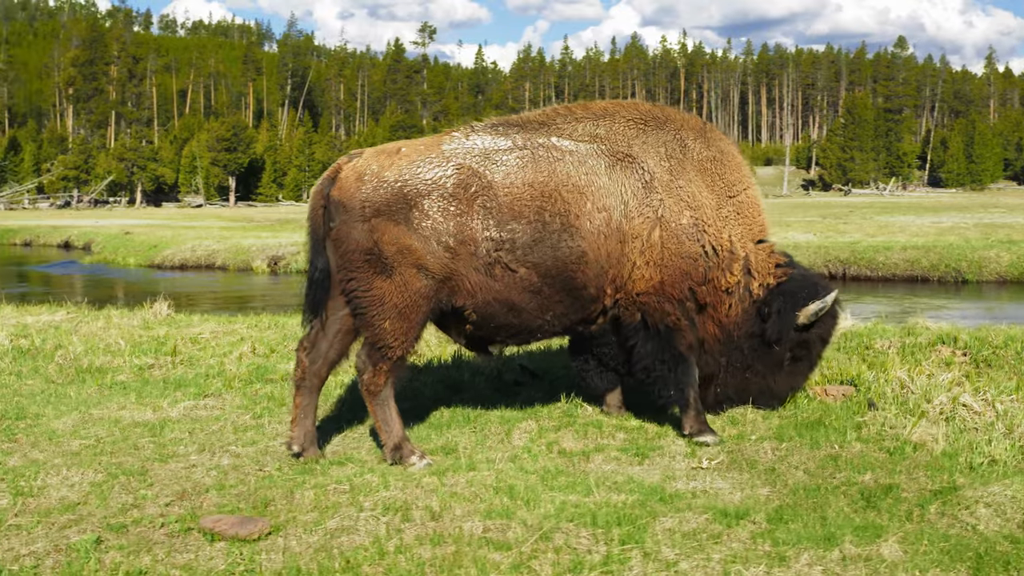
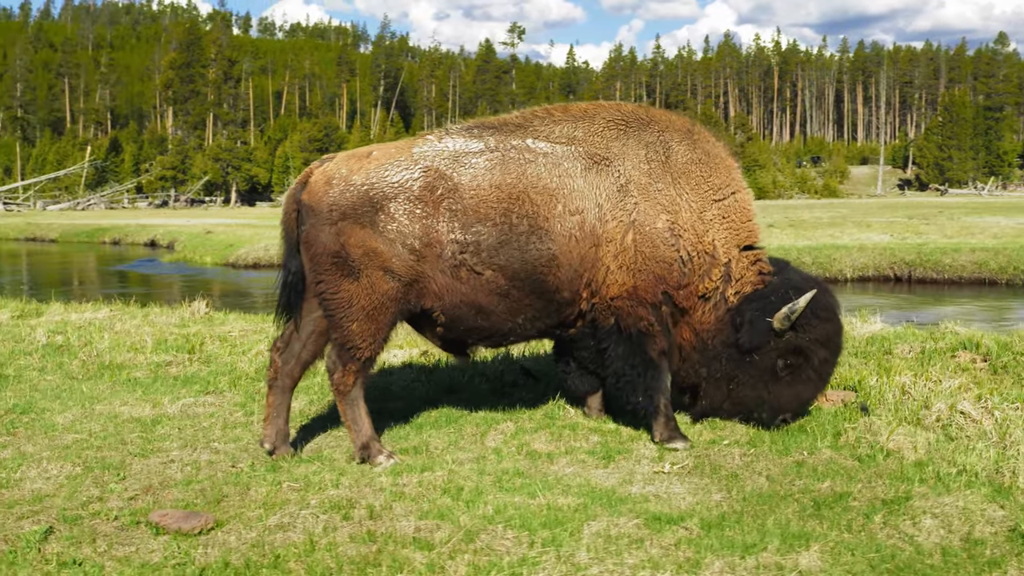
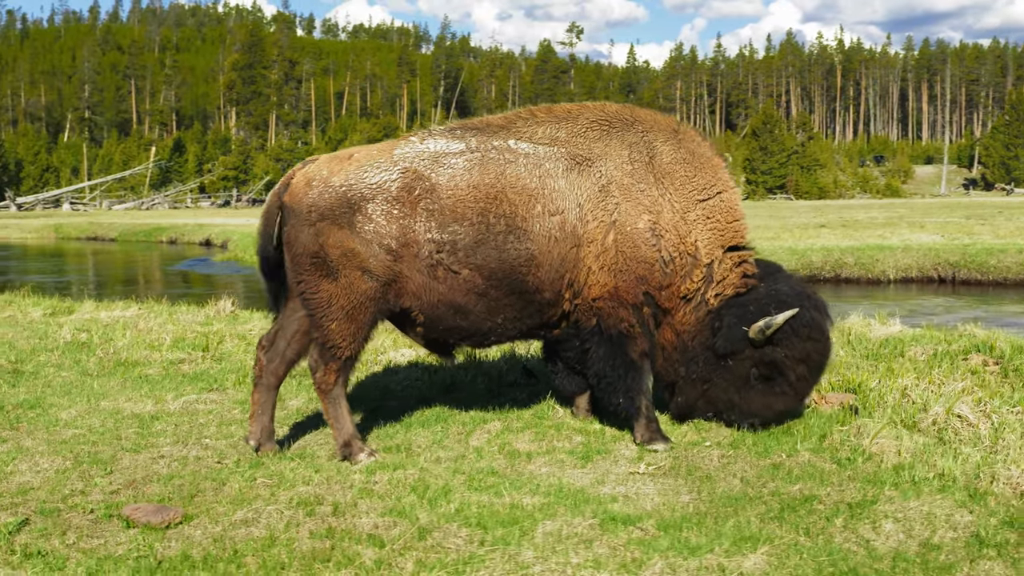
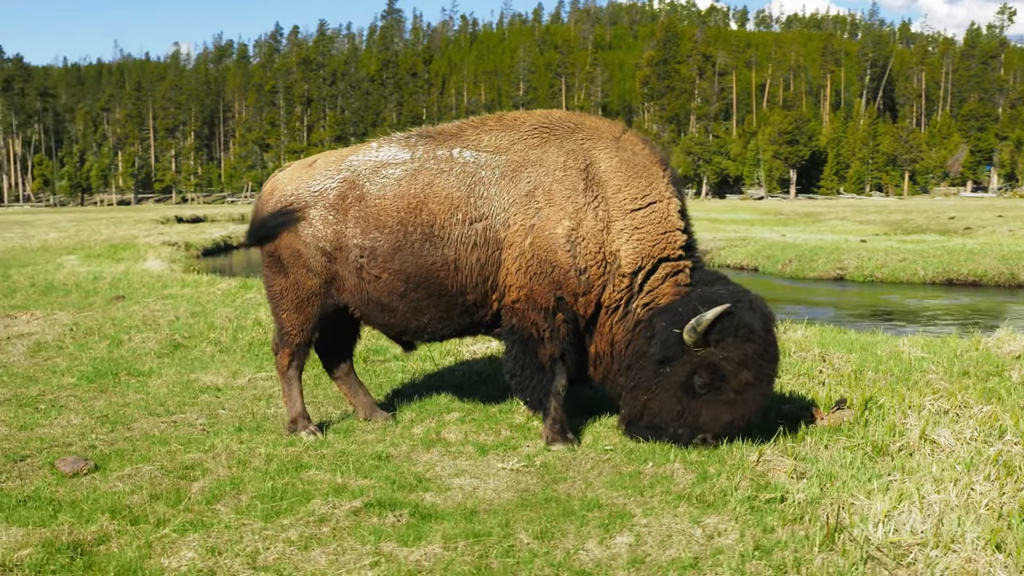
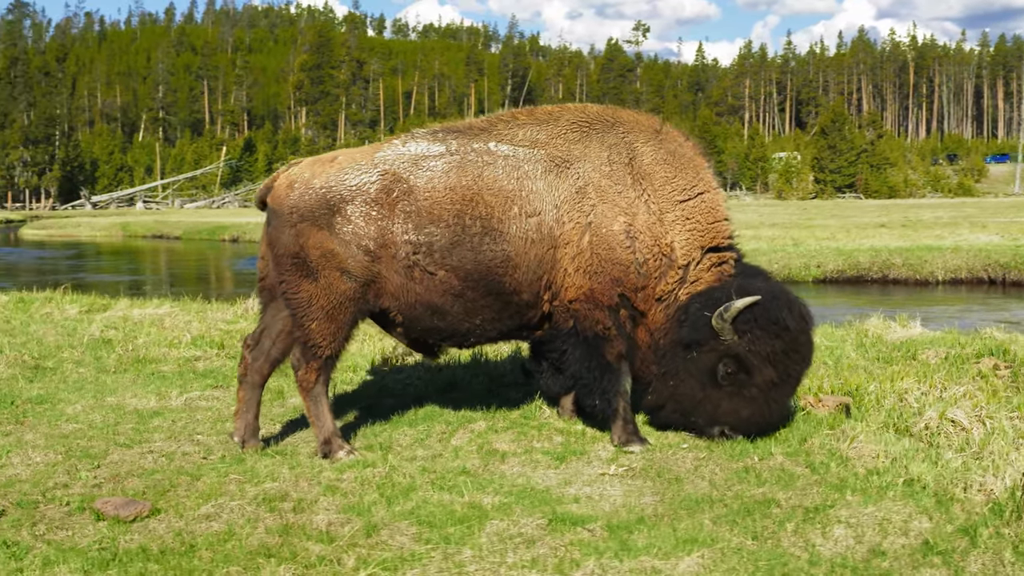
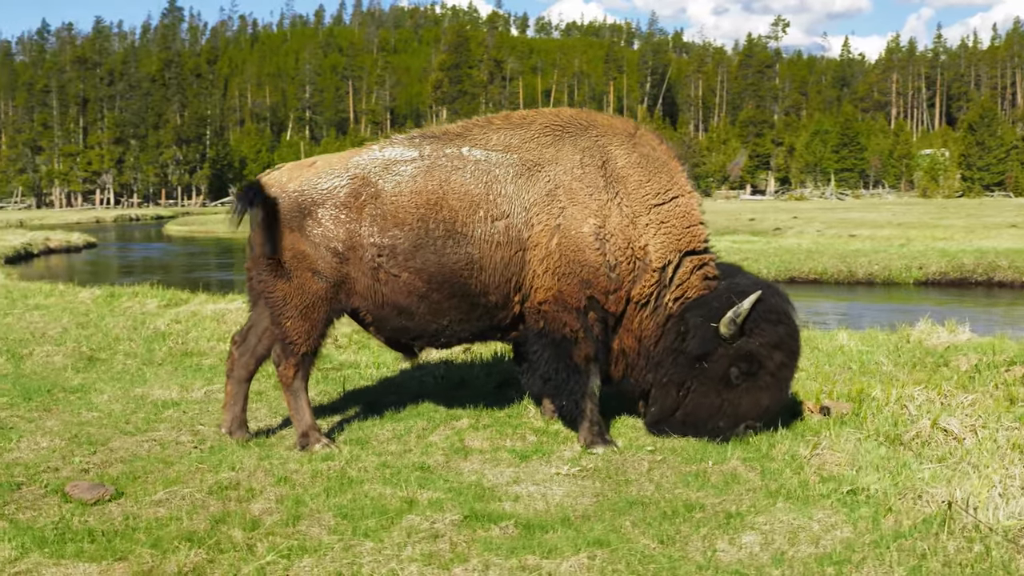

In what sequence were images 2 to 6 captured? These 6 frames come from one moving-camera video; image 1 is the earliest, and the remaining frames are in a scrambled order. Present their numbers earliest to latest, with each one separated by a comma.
2, 3, 5, 6, 4
